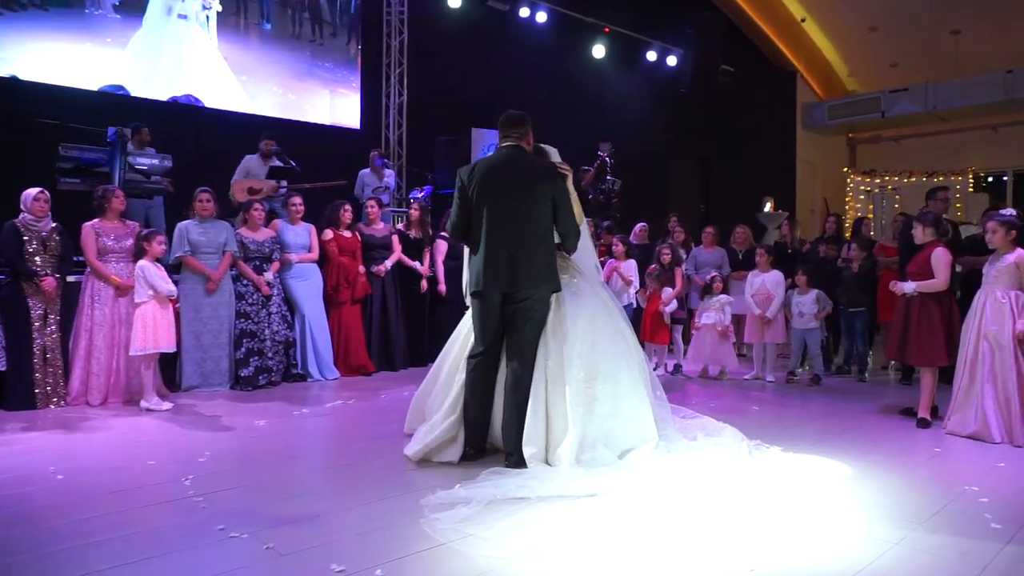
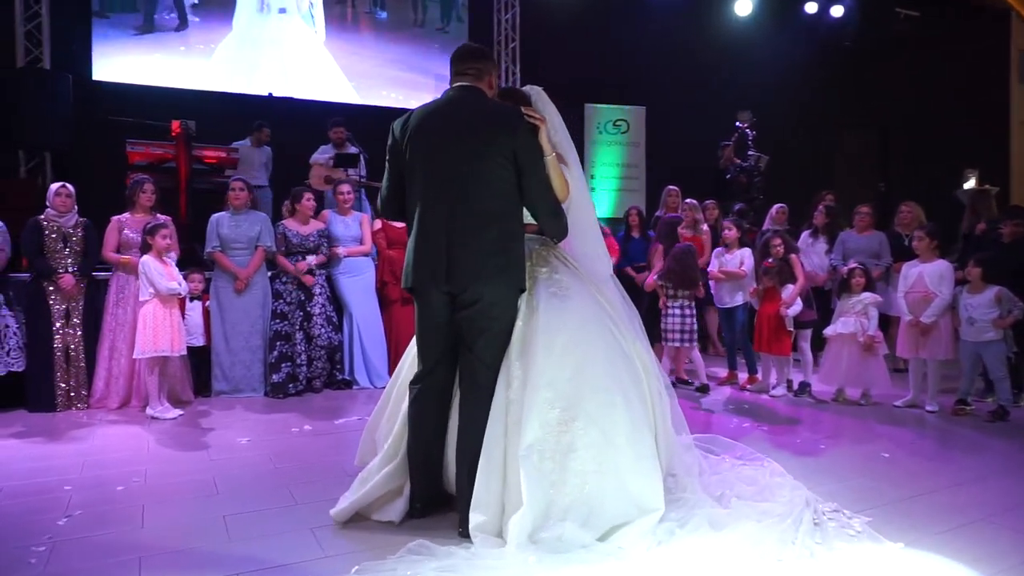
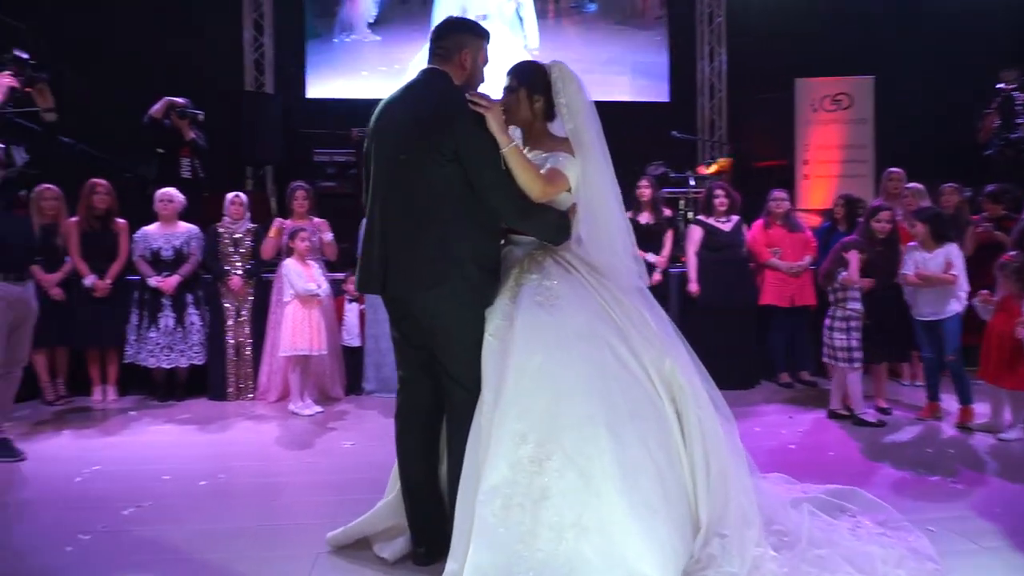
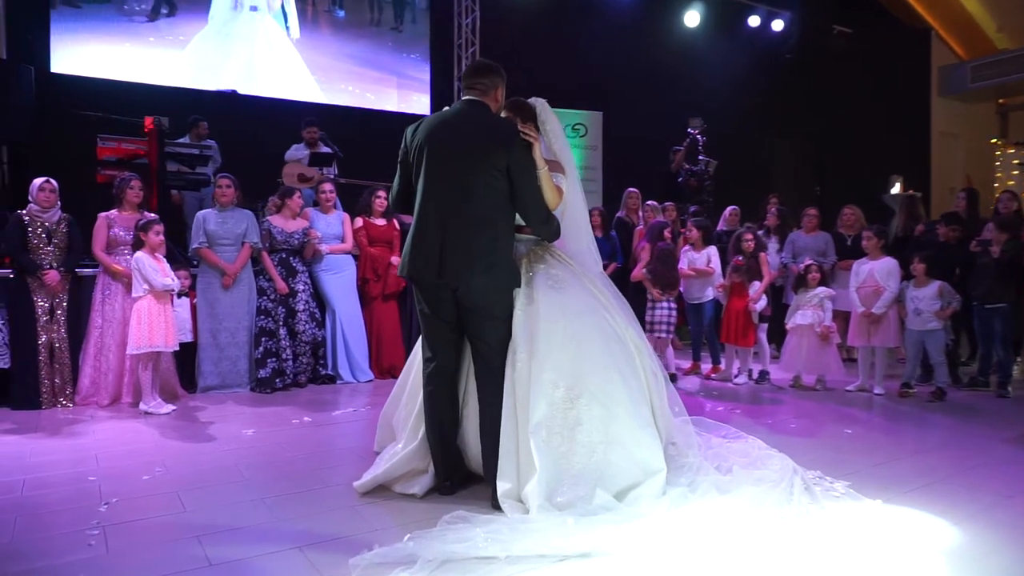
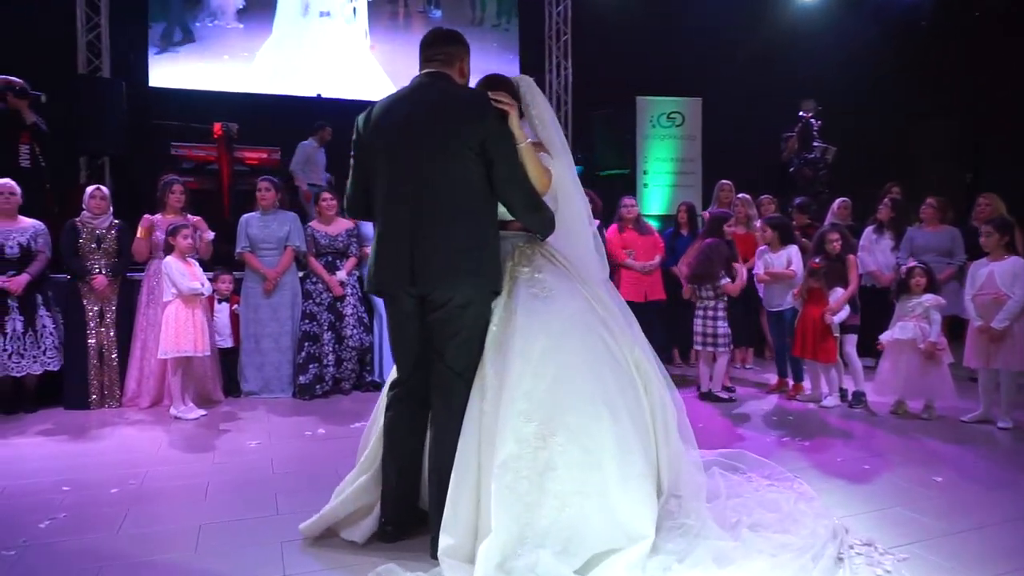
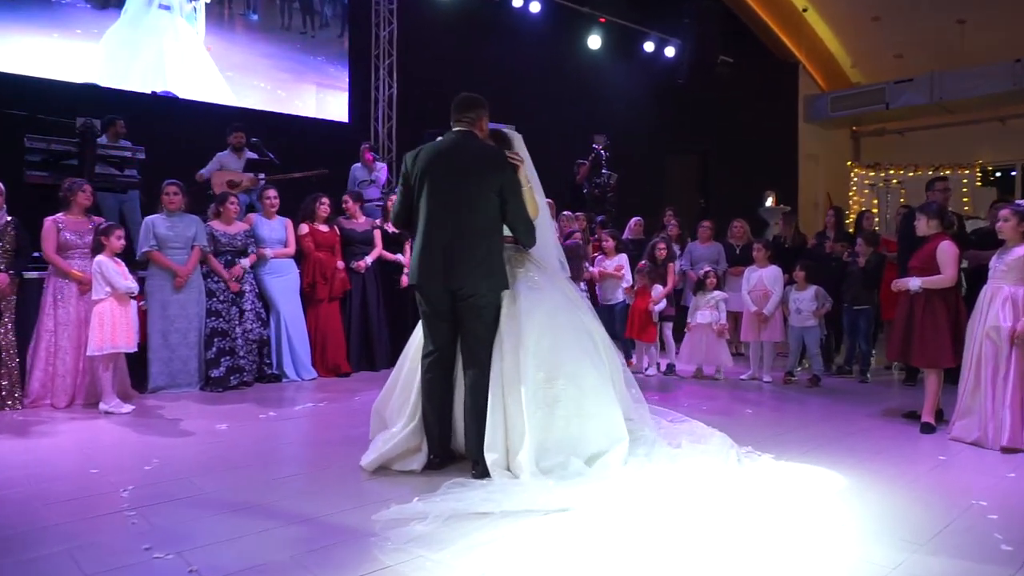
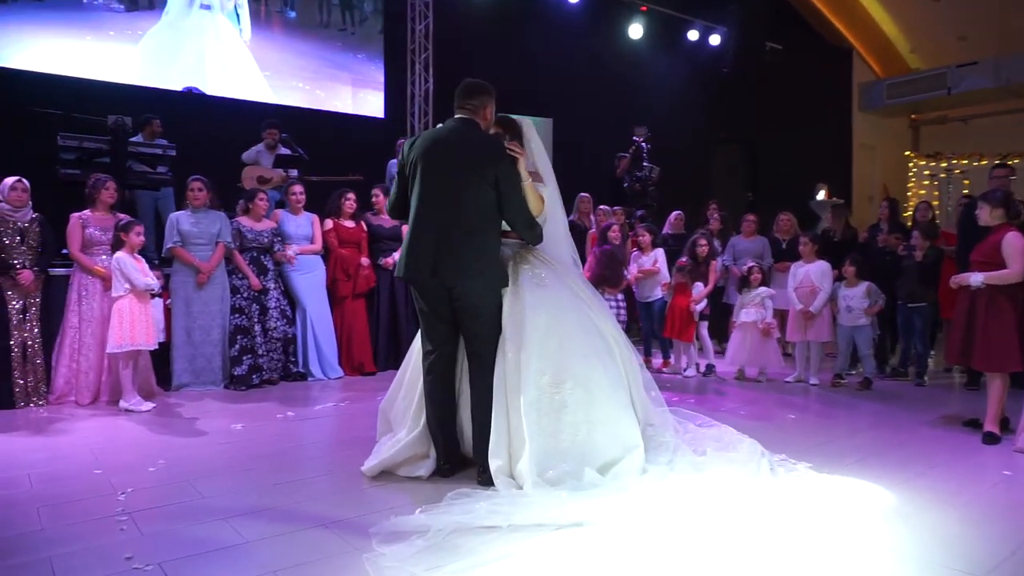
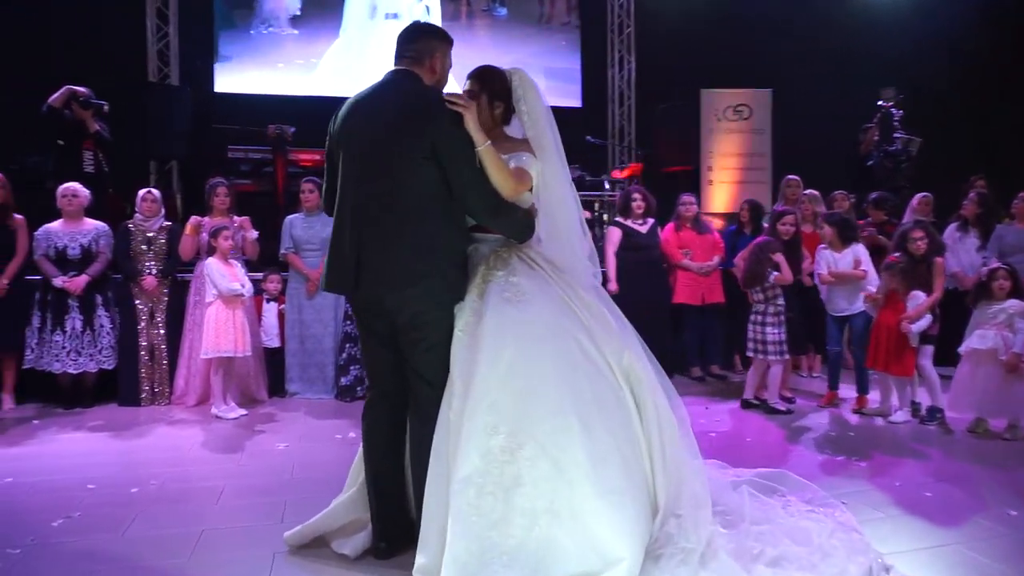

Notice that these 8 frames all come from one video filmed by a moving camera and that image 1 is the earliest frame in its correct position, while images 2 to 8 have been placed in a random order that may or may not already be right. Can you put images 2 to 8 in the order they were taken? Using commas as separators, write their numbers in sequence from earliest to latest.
6, 7, 4, 2, 5, 8, 3
